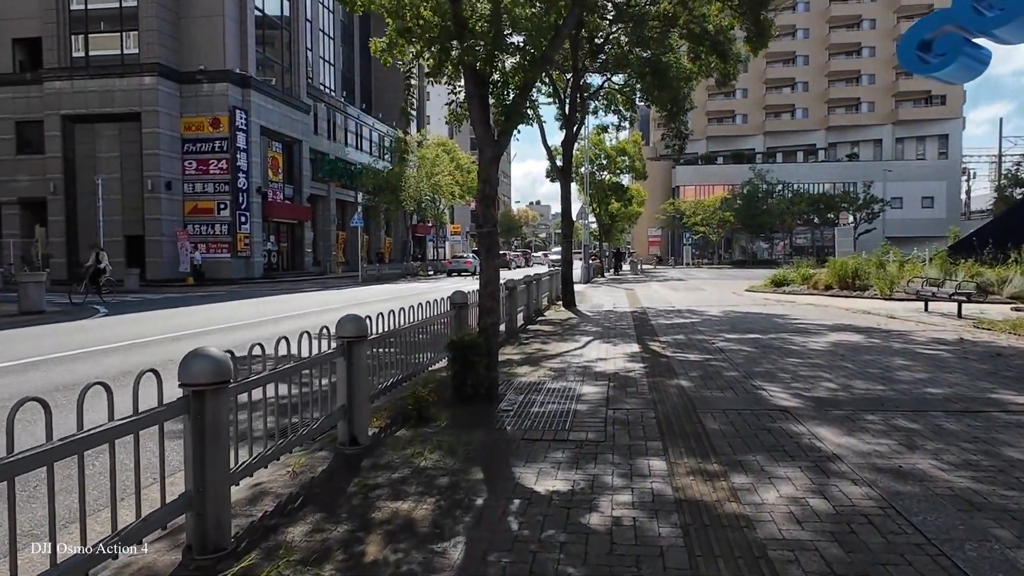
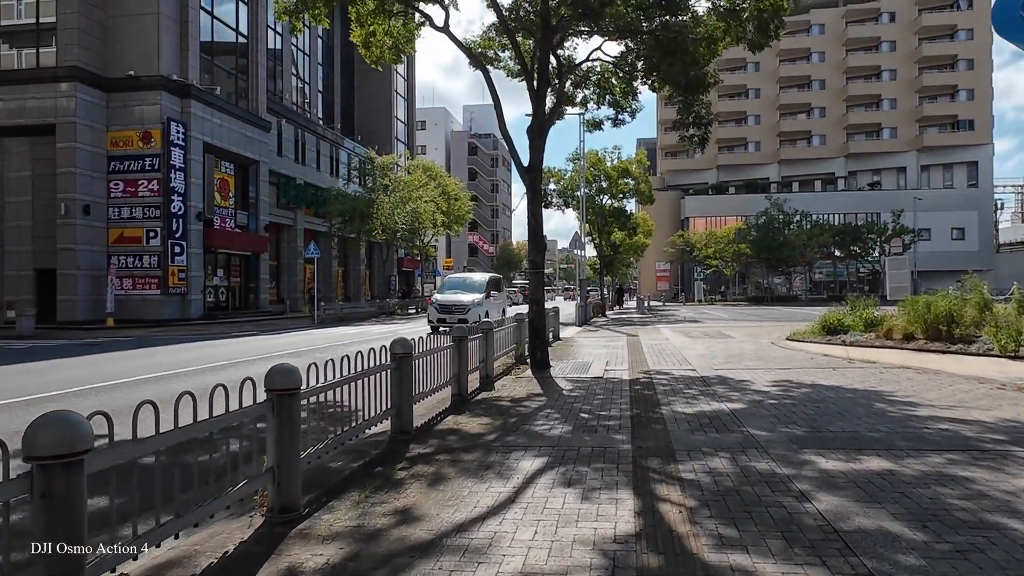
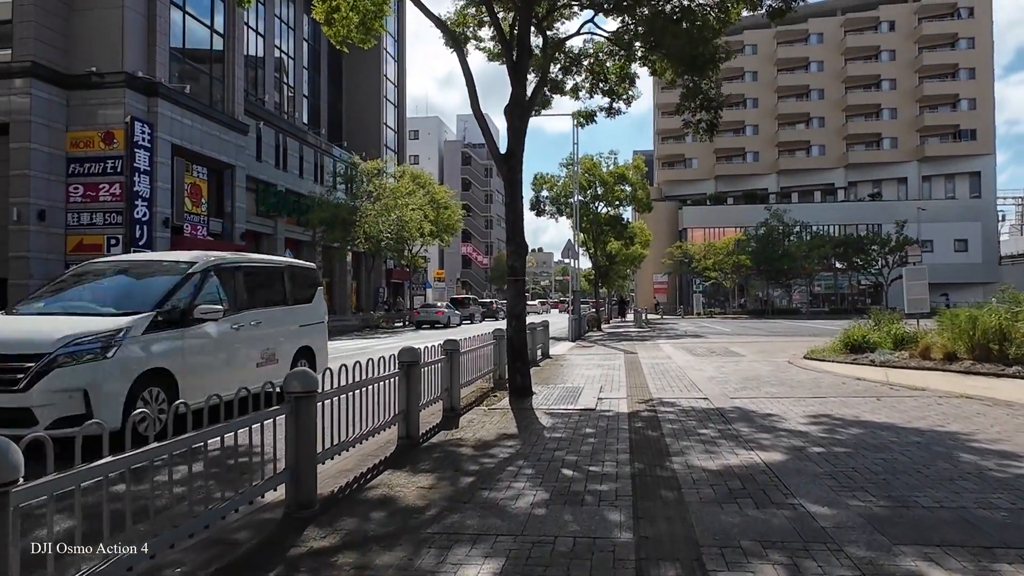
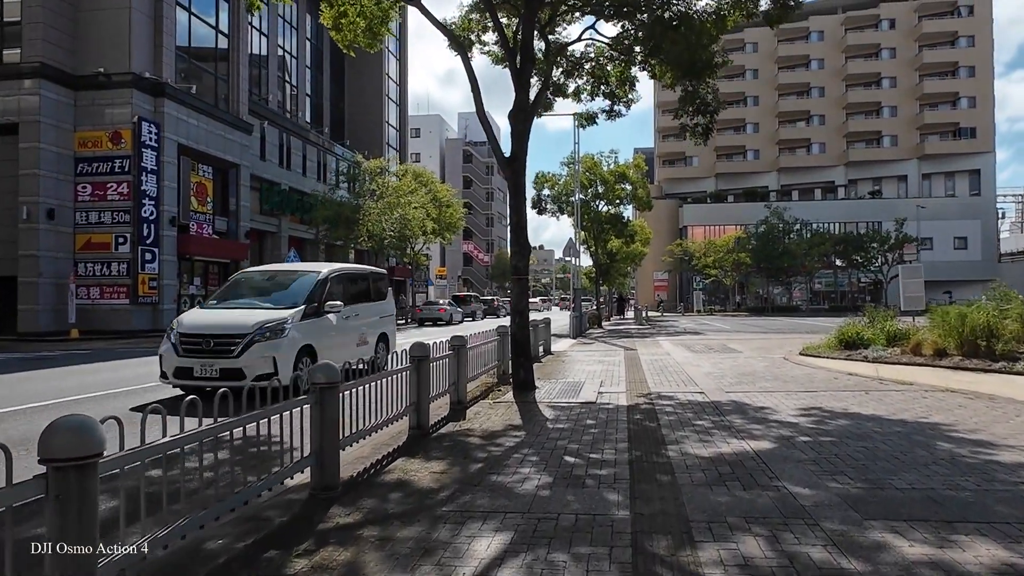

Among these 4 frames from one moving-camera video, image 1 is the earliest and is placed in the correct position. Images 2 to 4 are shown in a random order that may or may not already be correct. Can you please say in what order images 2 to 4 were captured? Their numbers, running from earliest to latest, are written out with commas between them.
2, 4, 3
